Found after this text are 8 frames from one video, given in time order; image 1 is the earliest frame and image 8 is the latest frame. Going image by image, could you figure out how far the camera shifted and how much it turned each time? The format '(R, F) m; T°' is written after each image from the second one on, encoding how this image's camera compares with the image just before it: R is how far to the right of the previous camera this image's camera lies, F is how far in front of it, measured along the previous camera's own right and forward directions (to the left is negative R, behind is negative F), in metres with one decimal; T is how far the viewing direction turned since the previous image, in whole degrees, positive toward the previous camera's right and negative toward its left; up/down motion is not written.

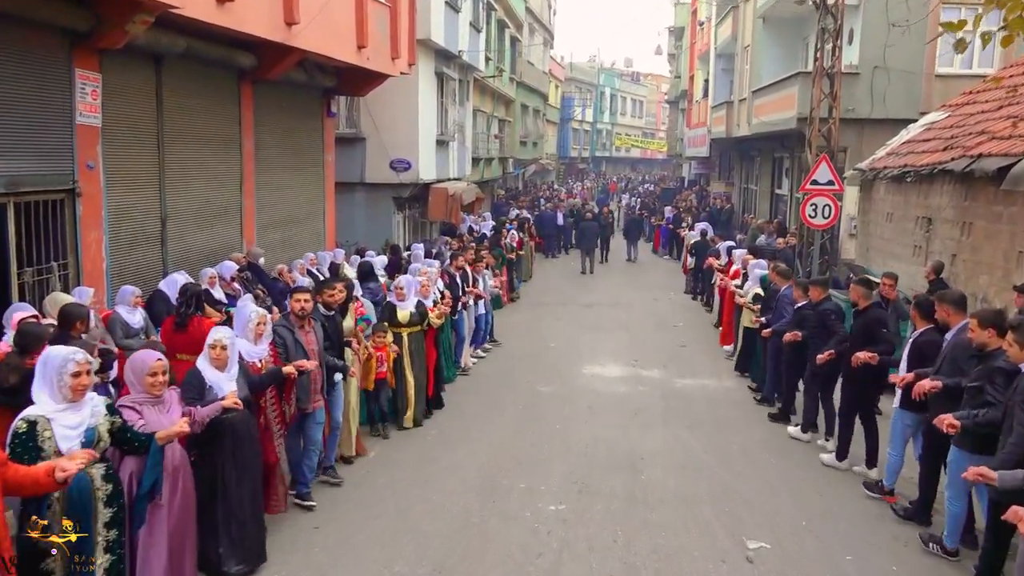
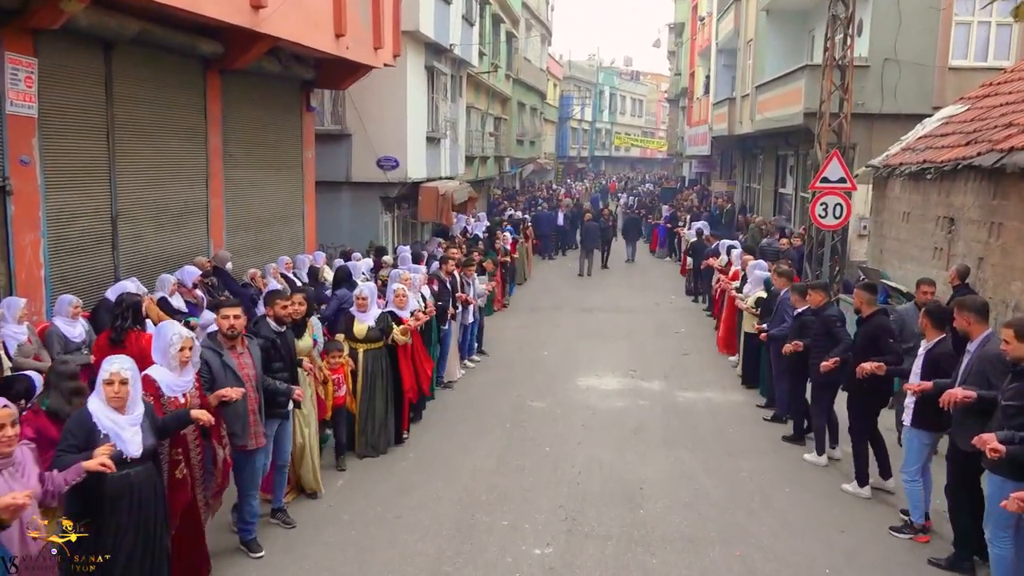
(+0.1, +0.8) m; 0°
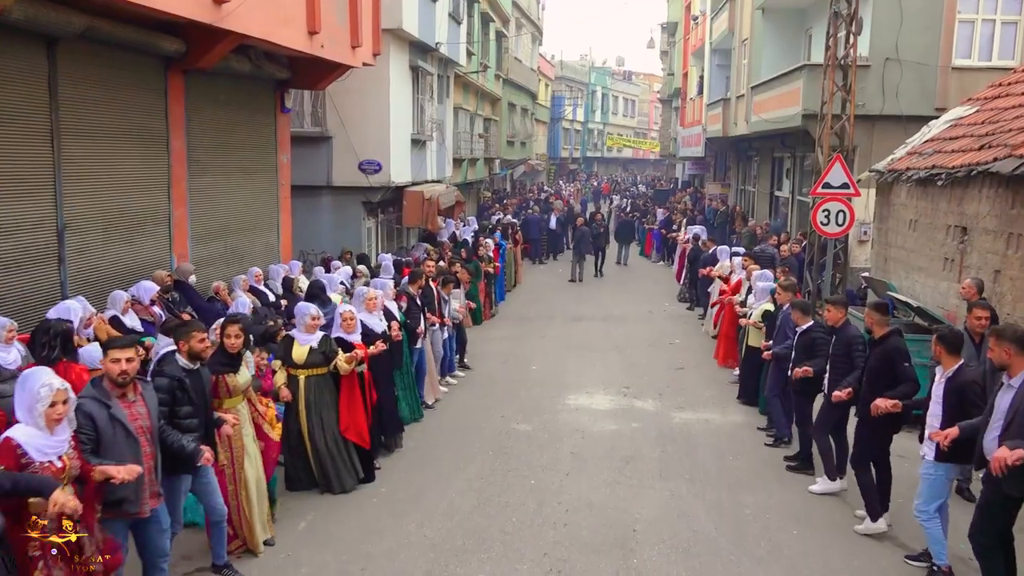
(+0.1, +0.7) m; 0°
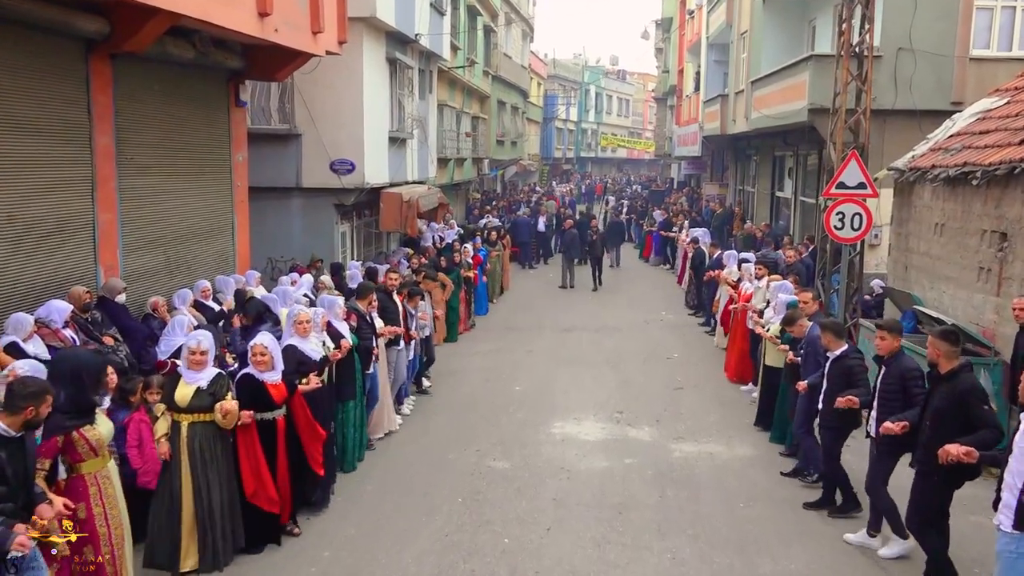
(+0.2, +1.2) m; 0°
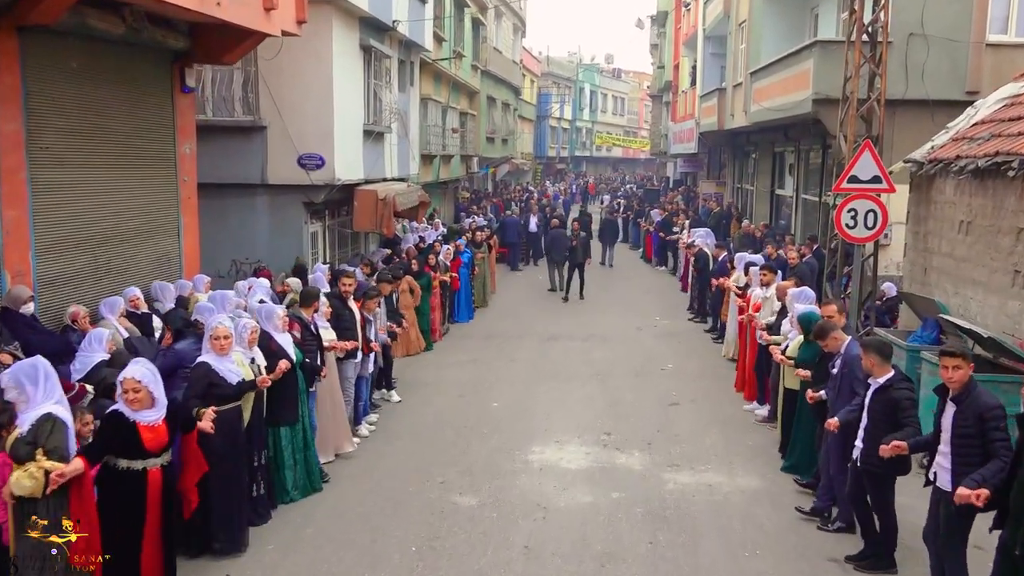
(+0.3, +1.1) m; 0°
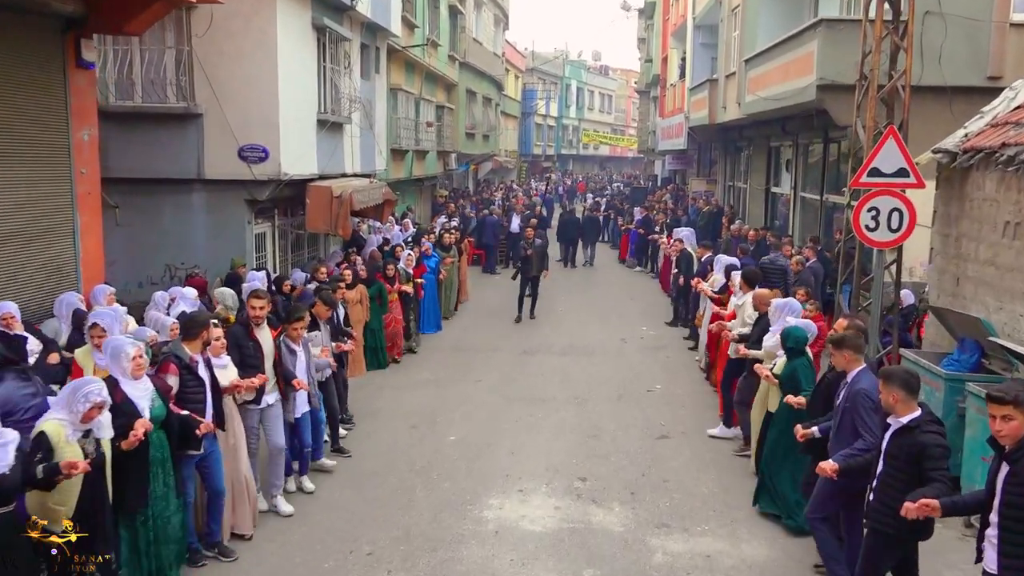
(+0.3, +1.6) m; +1°
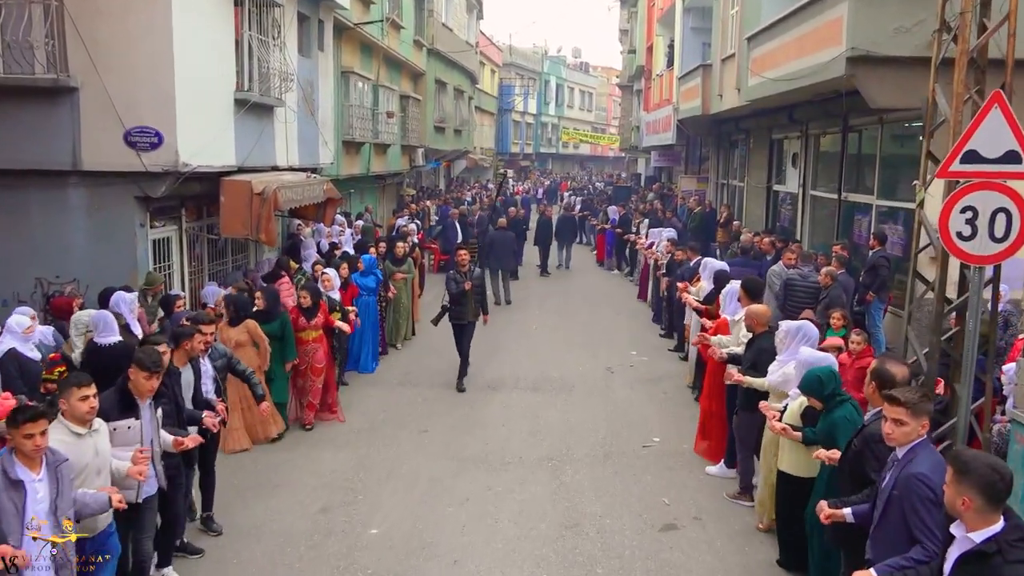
(+0.3, +2.6) m; +1°
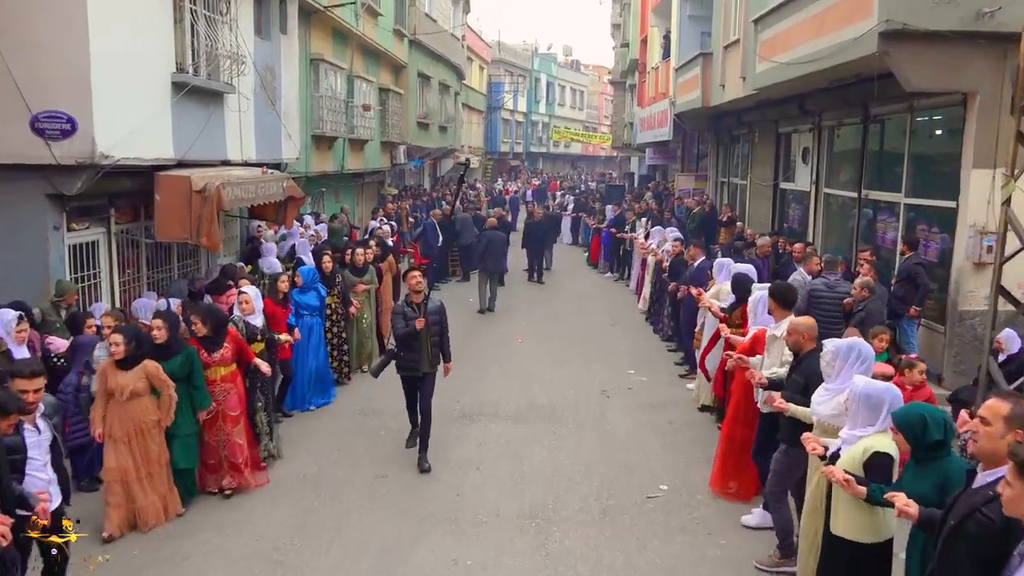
(+0.1, +1.5) m; +1°
